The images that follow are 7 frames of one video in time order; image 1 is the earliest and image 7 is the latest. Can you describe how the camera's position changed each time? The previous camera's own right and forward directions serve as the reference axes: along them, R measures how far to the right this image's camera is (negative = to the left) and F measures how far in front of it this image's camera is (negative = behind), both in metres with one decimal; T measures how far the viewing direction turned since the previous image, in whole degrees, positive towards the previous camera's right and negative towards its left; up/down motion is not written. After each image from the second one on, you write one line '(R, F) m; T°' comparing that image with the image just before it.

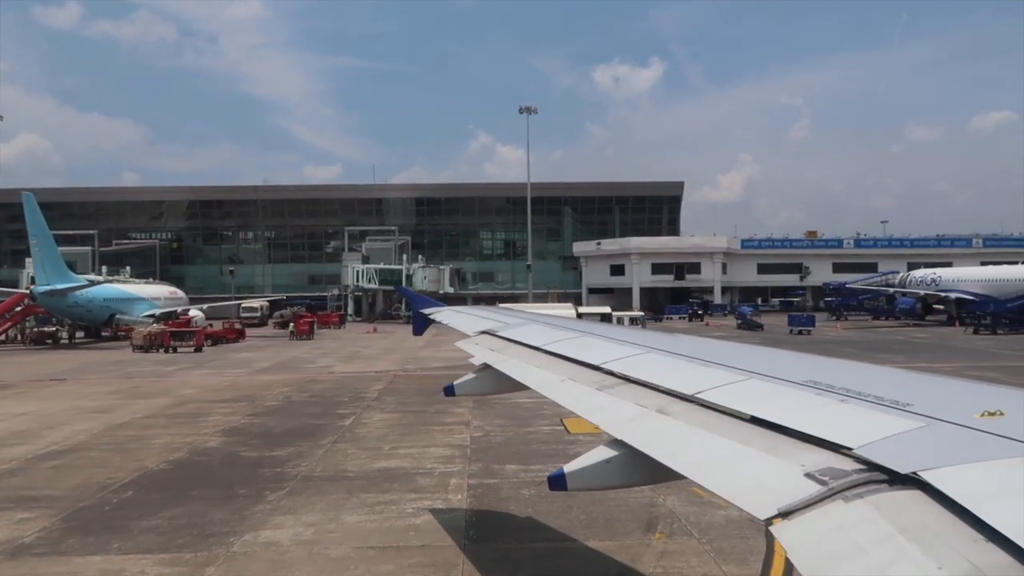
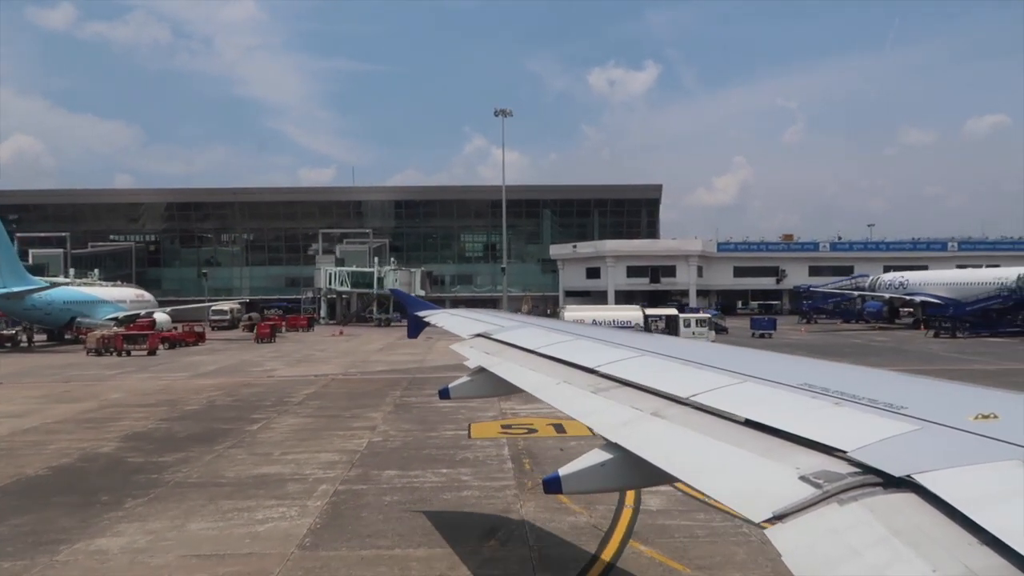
(+1.9, +0.1) m; 0°
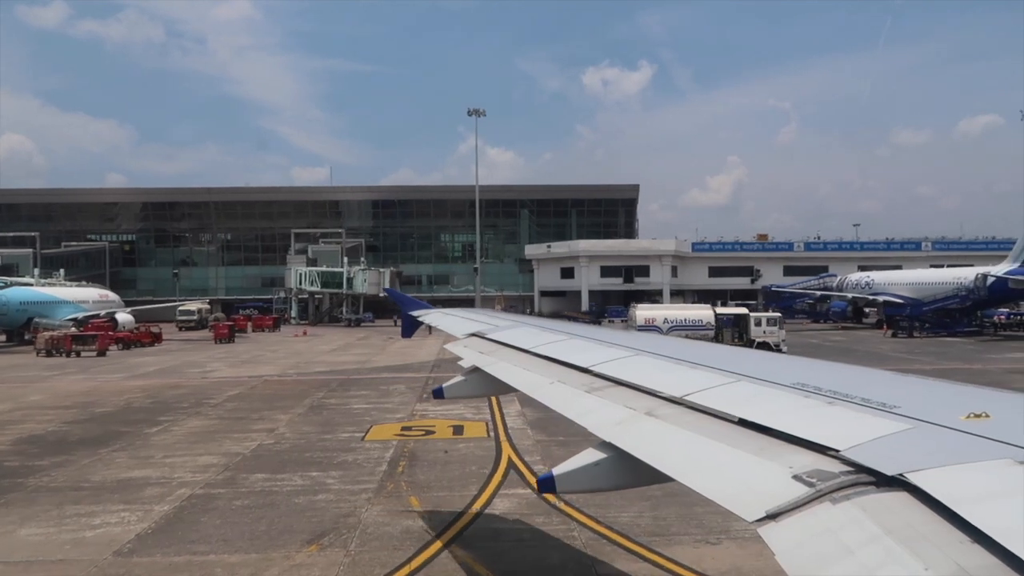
(+2.1, +0.1) m; 0°
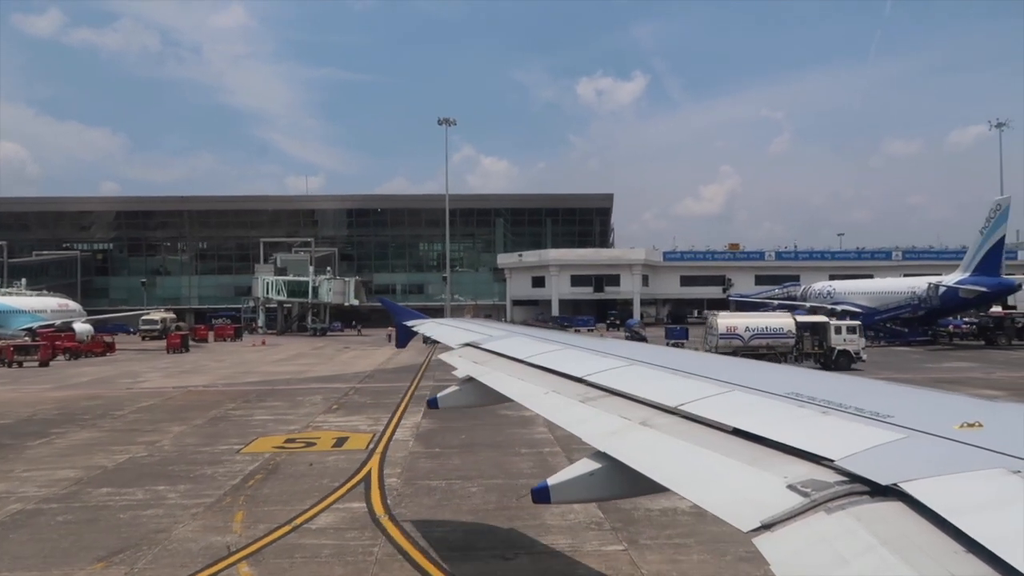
(+2.3, +0.1) m; 0°
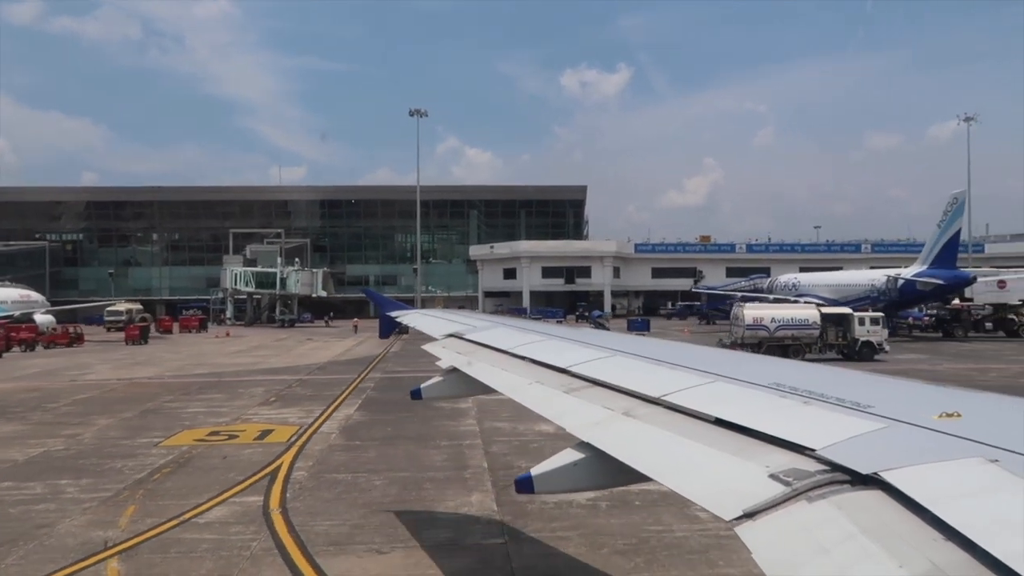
(+1.2, 0.0) m; +1°
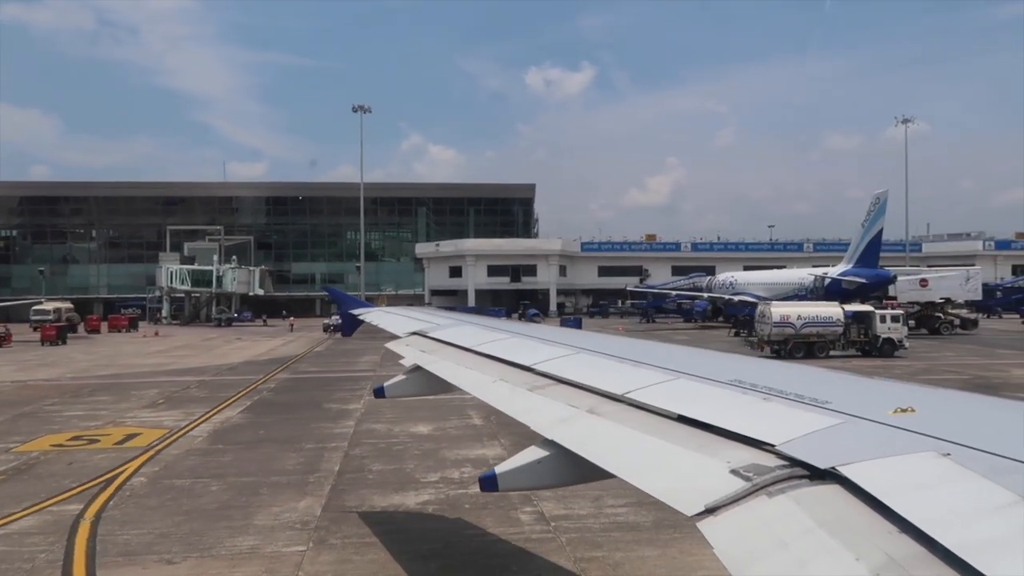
(+1.9, +0.1) m; +3°
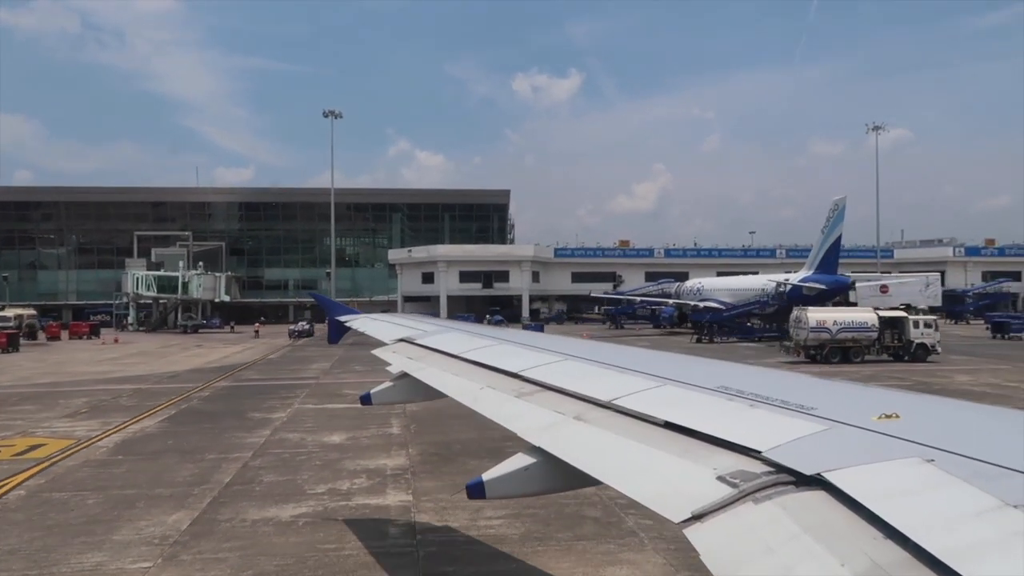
(+1.5, +0.2) m; +1°
